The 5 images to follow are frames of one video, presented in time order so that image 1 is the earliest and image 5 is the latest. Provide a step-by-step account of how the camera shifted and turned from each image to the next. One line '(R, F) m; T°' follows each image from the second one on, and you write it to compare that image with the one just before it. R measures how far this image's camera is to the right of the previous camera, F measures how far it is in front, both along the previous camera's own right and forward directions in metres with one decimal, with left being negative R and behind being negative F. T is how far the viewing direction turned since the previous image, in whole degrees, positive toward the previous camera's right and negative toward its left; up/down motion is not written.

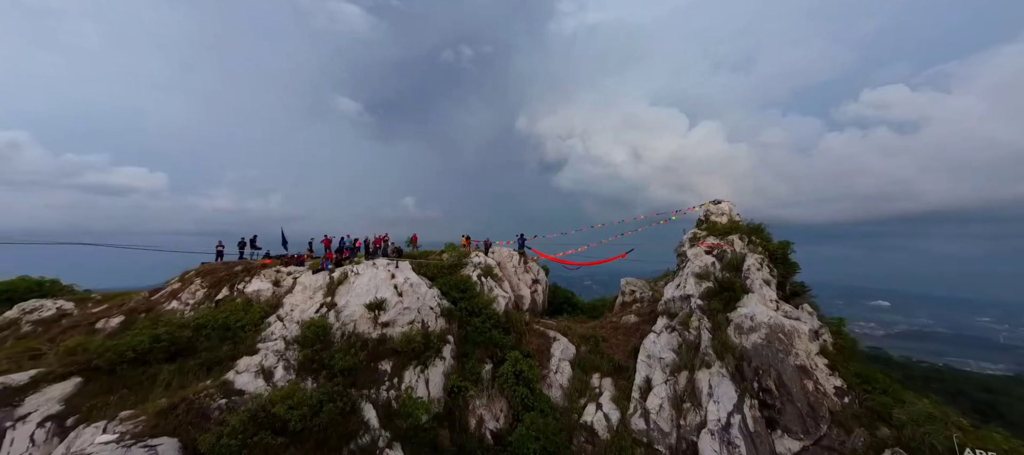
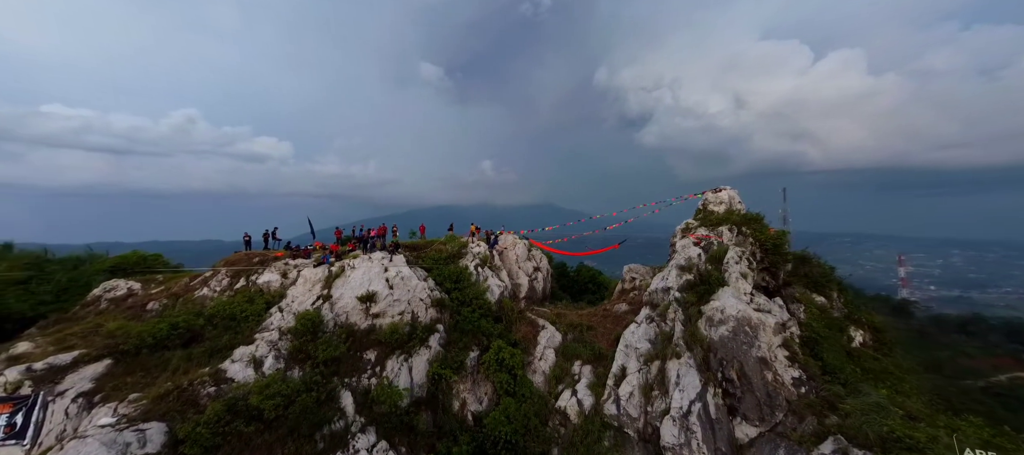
(+2.2, -0.6) m; -3°
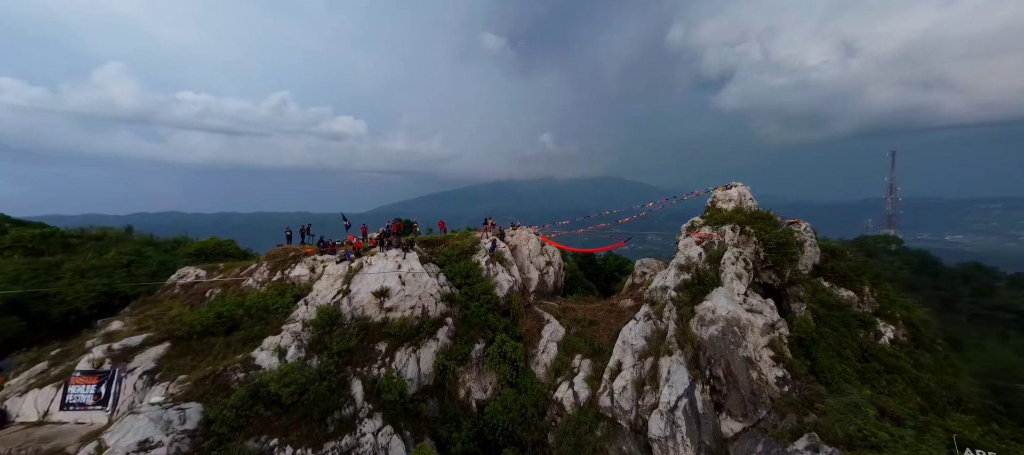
(+1.3, -0.9) m; -4°
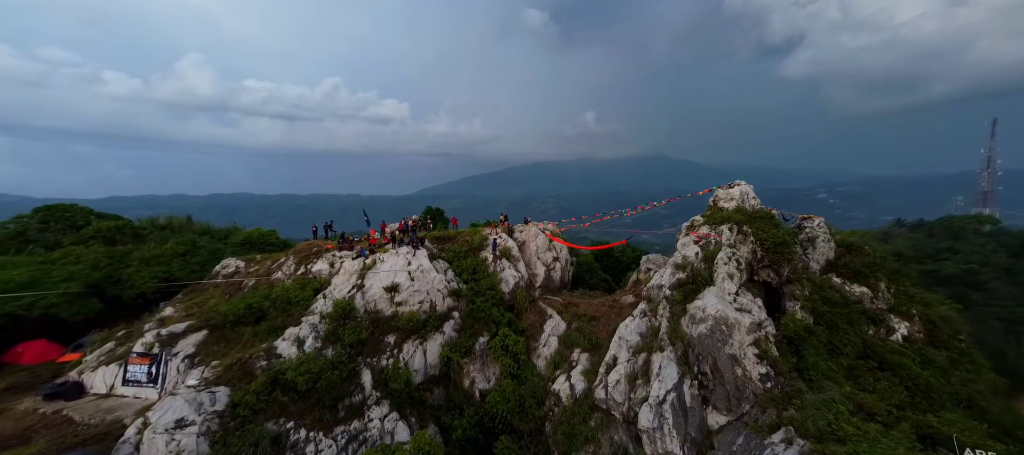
(+0.8, -0.9) m; -2°
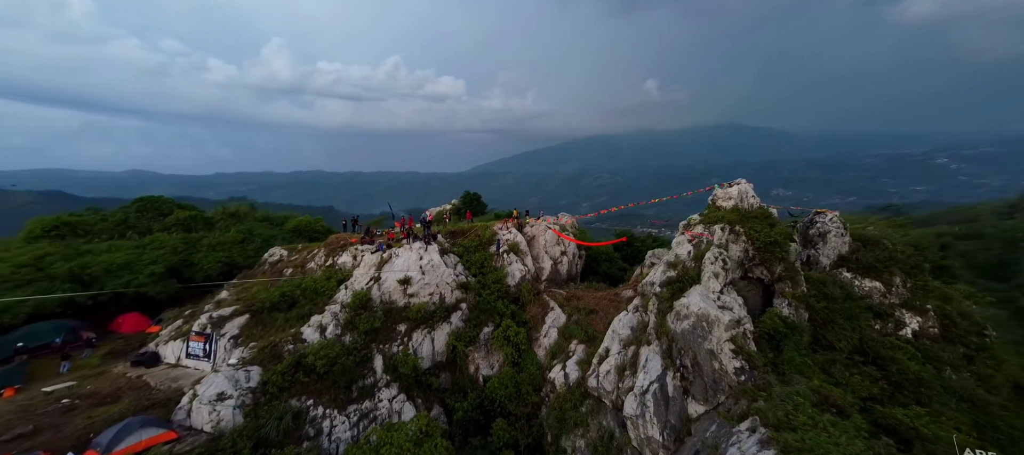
(+1.1, -1.4) m; -3°
